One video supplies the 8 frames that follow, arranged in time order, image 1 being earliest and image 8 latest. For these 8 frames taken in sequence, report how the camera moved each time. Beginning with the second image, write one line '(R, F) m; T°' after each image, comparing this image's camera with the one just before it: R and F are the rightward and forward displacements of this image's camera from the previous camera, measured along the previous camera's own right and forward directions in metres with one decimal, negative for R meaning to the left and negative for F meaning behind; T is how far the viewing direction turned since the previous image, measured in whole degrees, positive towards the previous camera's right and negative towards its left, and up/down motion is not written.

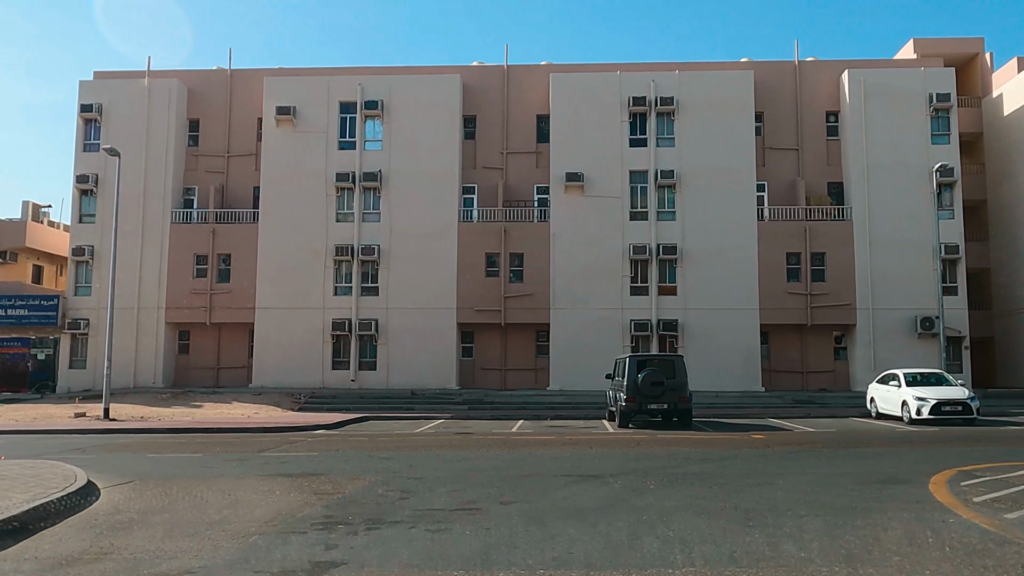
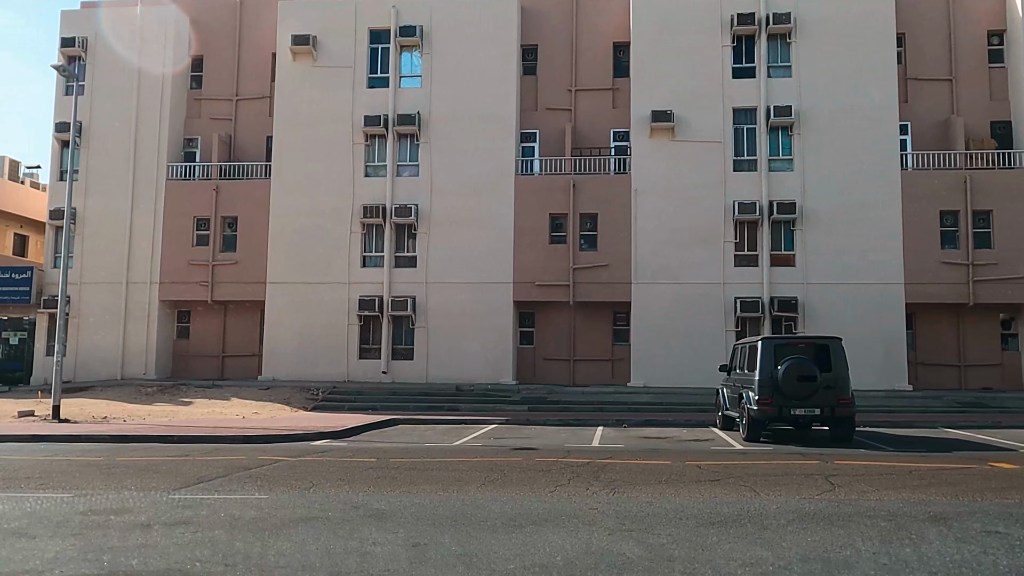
(-0.4, +6.6) m; -4°
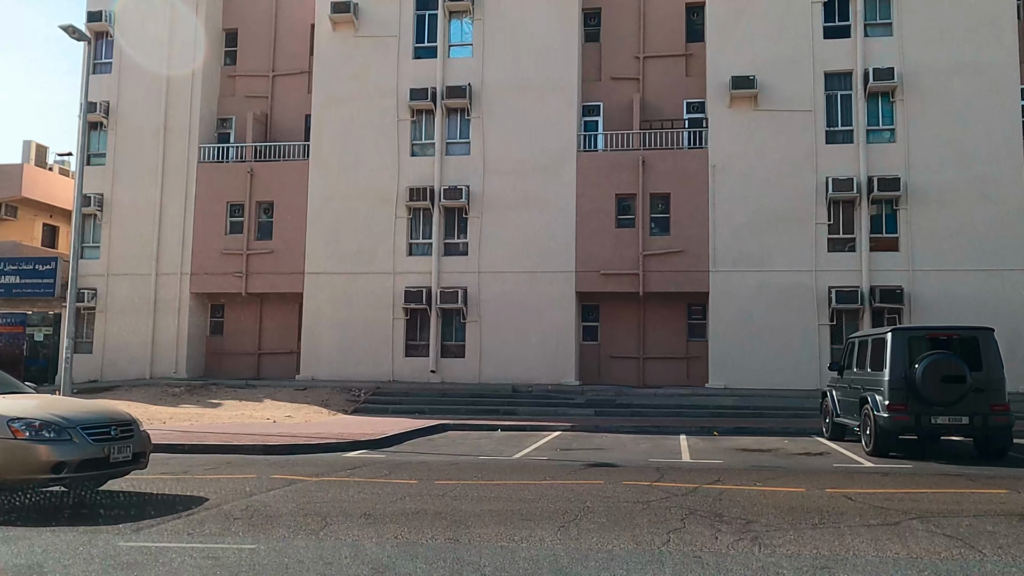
(-0.3, +2.6) m; -3°
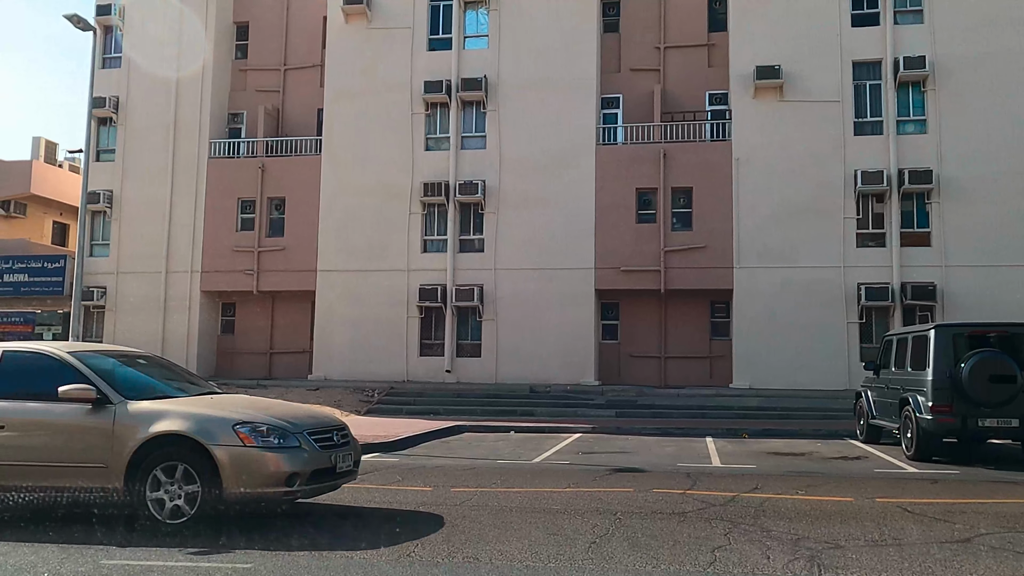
(-0.1, +0.6) m; -1°
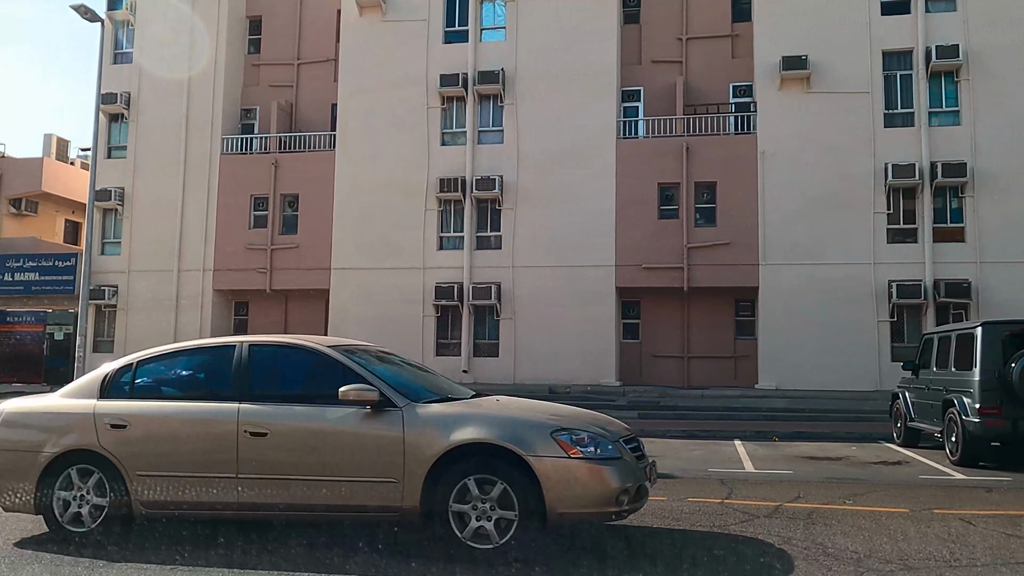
(-0.1, +0.6) m; -1°
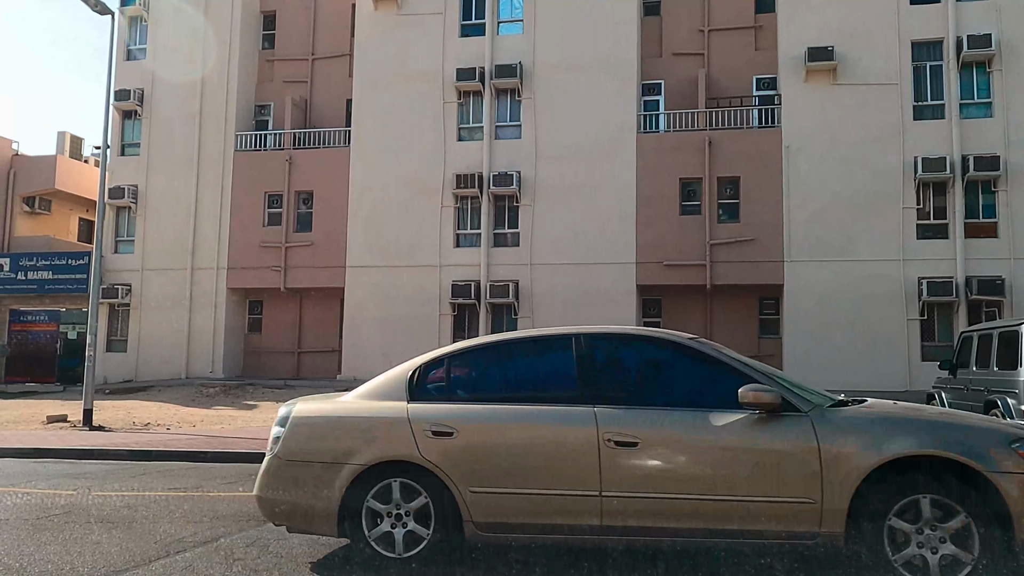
(-0.1, +0.5) m; -1°
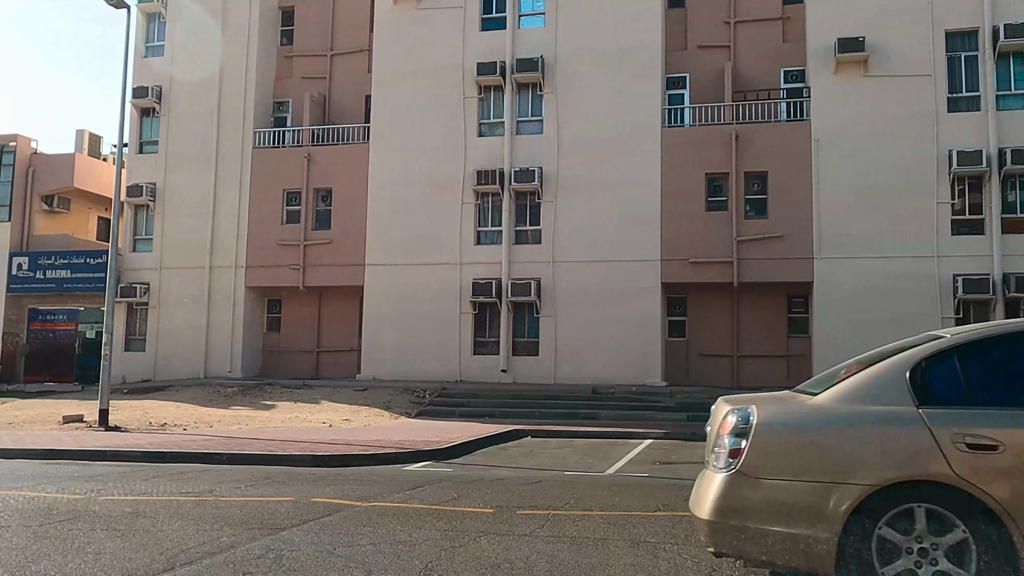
(-0.1, +0.4) m; -1°
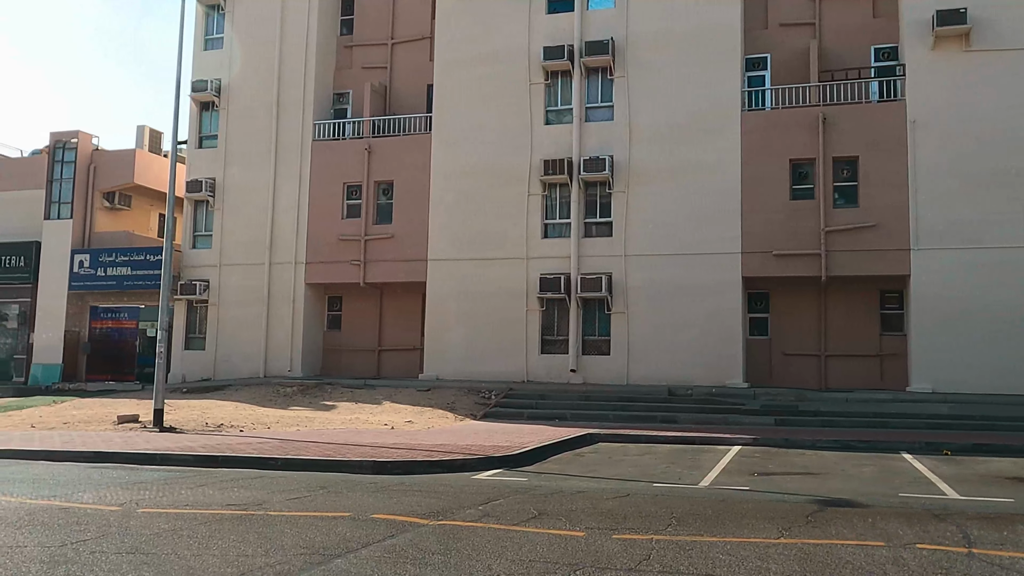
(-0.2, +1.1) m; -4°
